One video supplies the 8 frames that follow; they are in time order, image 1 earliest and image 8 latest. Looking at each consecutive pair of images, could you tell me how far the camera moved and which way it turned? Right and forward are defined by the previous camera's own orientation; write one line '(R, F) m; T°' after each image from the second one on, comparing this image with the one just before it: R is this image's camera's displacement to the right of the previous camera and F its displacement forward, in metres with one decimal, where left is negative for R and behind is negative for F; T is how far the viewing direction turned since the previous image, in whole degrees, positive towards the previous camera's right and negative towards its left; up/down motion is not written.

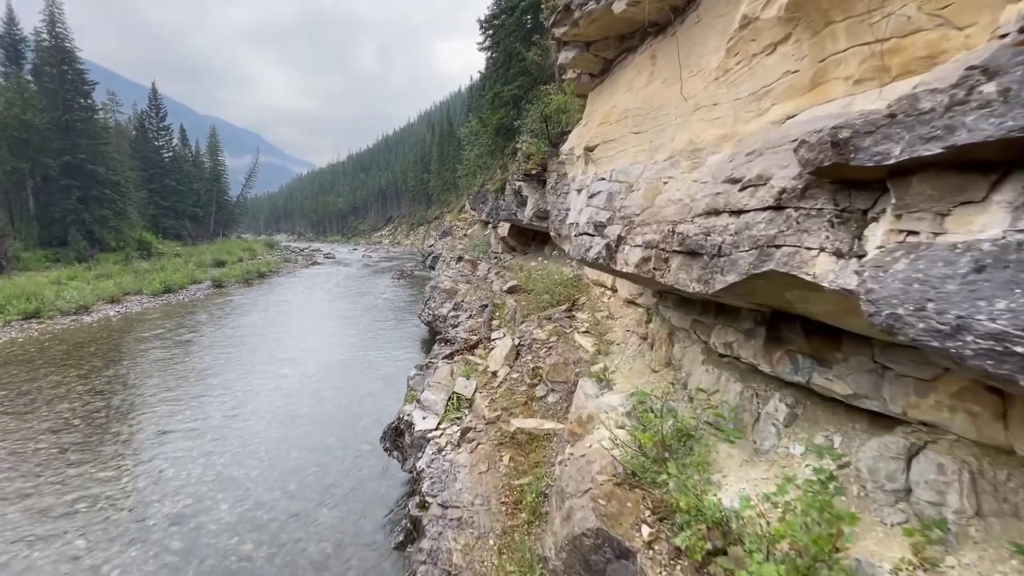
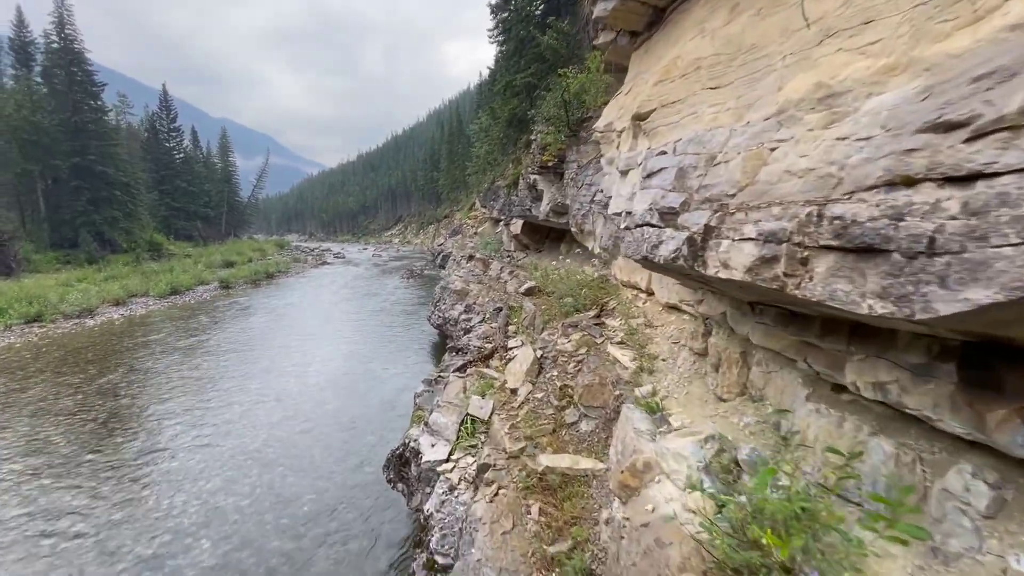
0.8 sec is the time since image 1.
(-0.2, +1.1) m; -1°
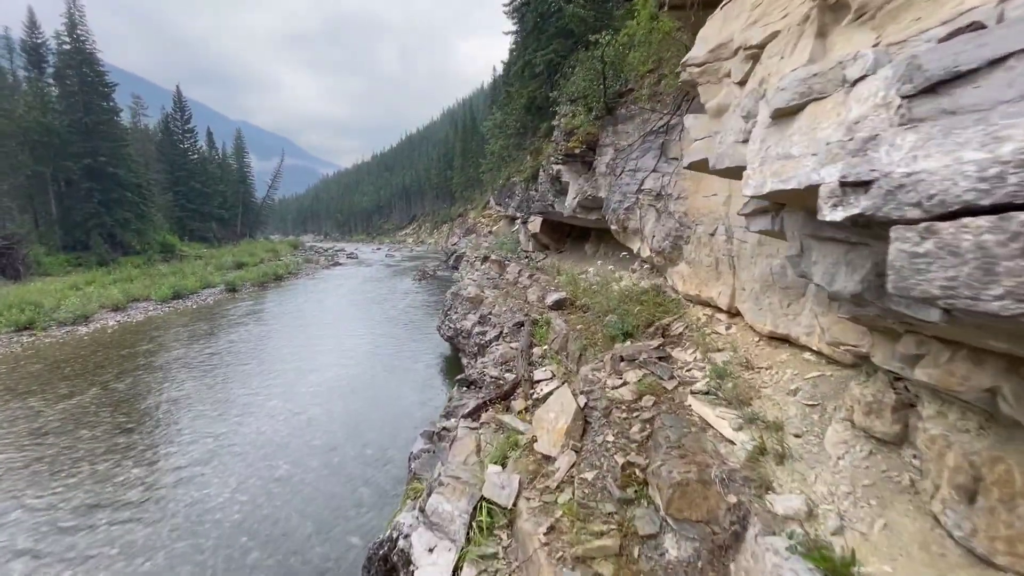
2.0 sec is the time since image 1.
(-0.2, +2.1) m; -2°
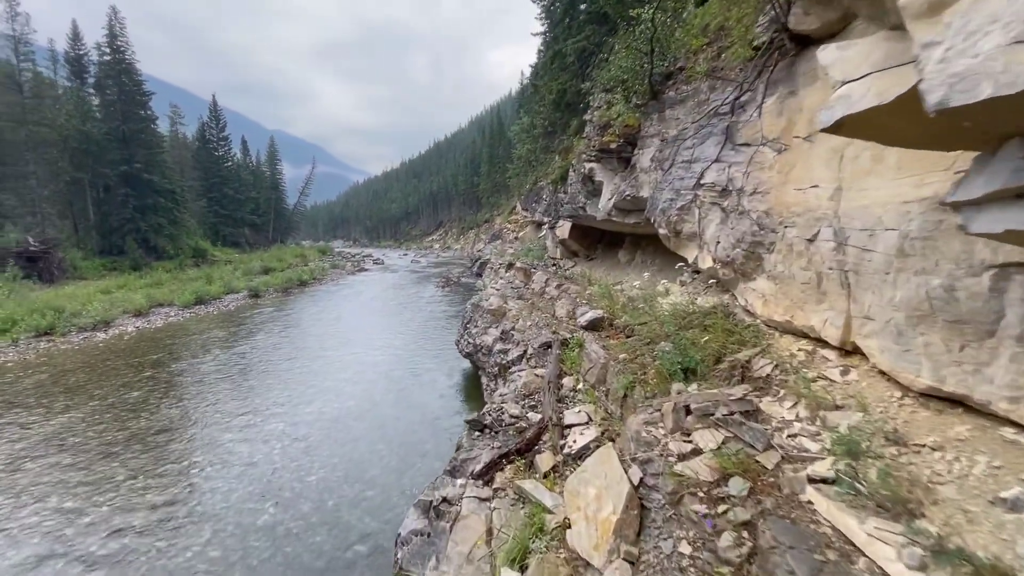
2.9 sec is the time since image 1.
(0.0, +1.4) m; -3°
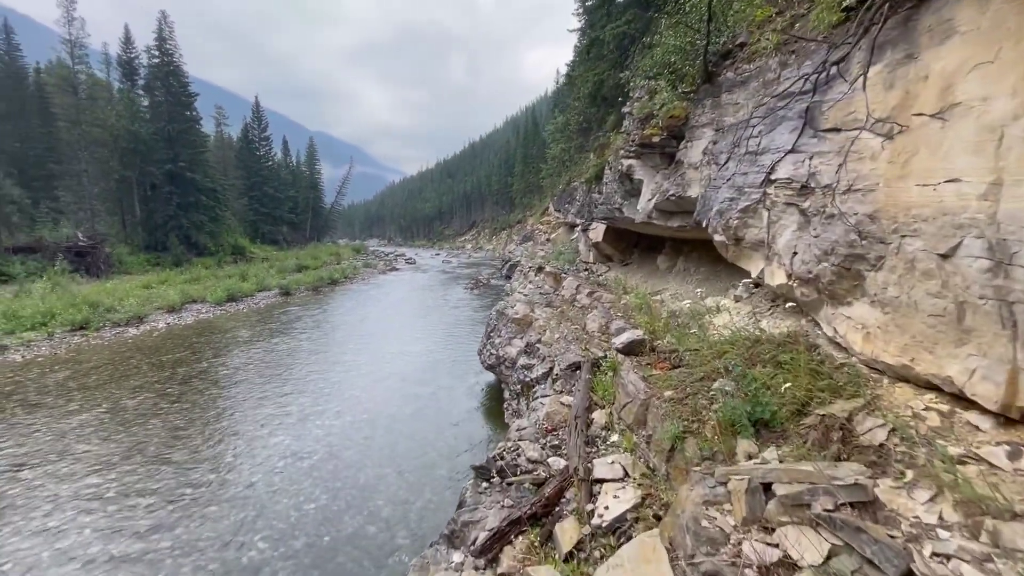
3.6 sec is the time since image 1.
(+0.1, +1.1) m; -4°
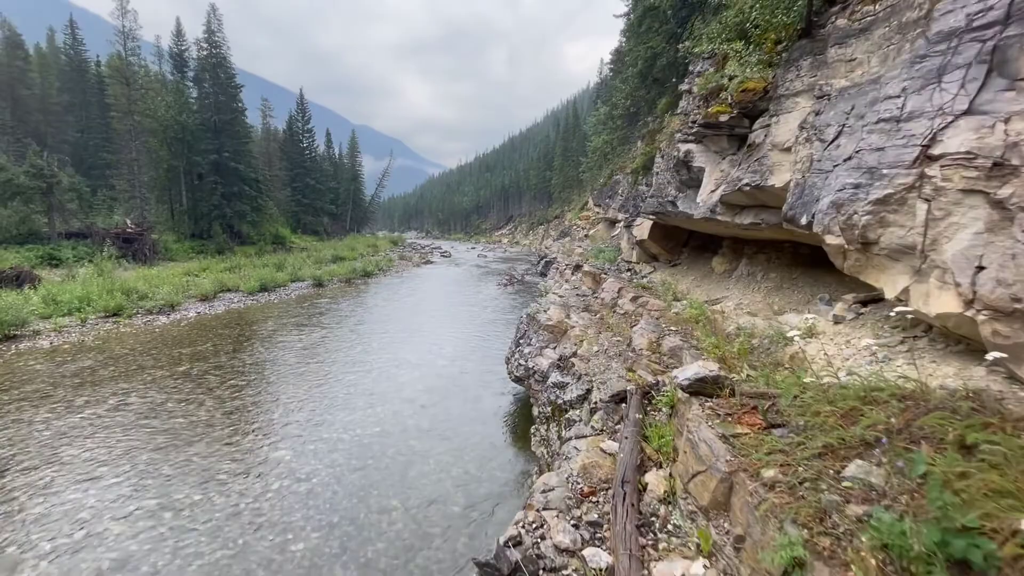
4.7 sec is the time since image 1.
(+0.1, +1.4) m; -4°
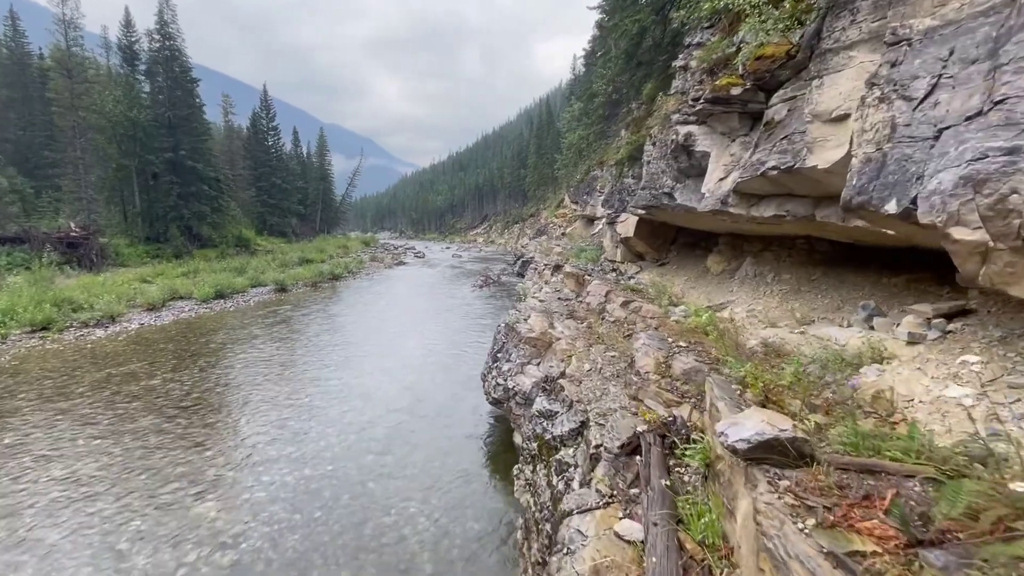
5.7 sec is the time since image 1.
(0.0, +1.5) m; +3°
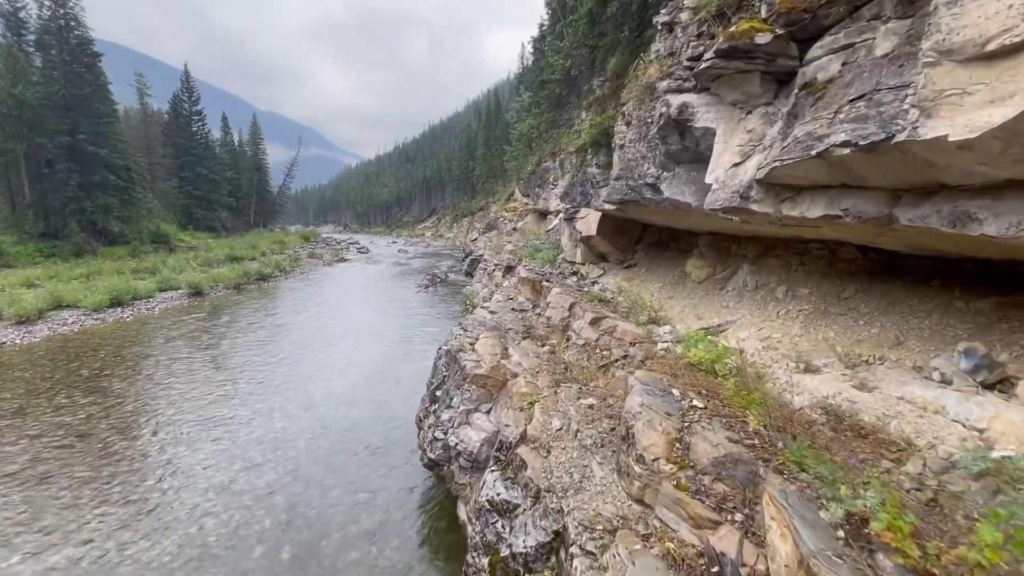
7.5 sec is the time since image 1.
(+0.1, +2.3) m; +6°
